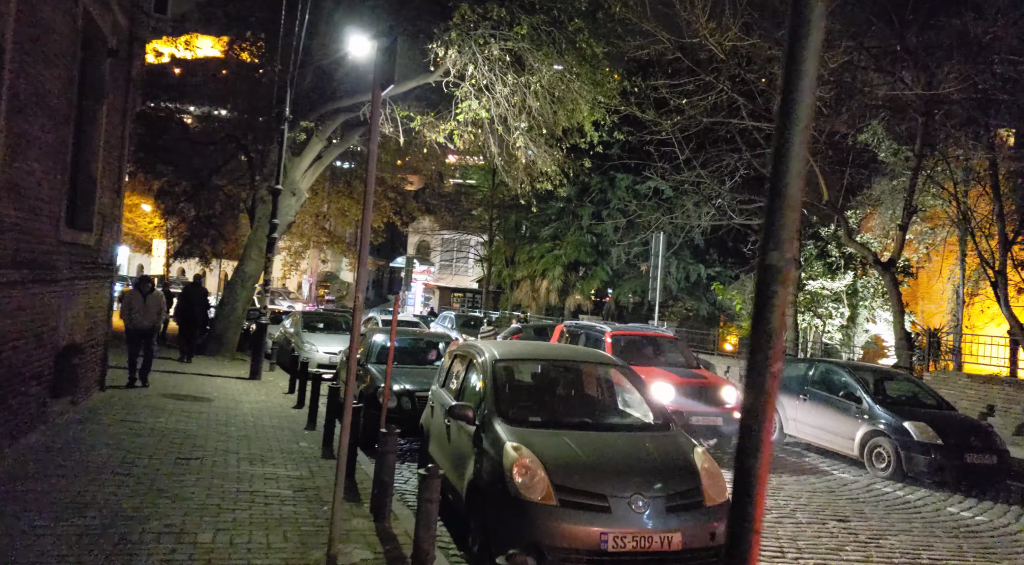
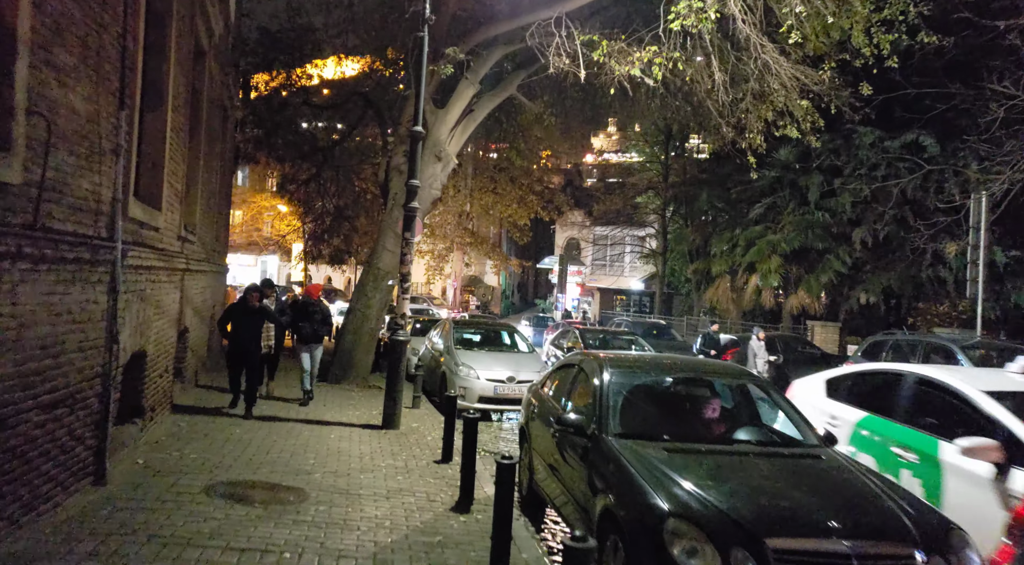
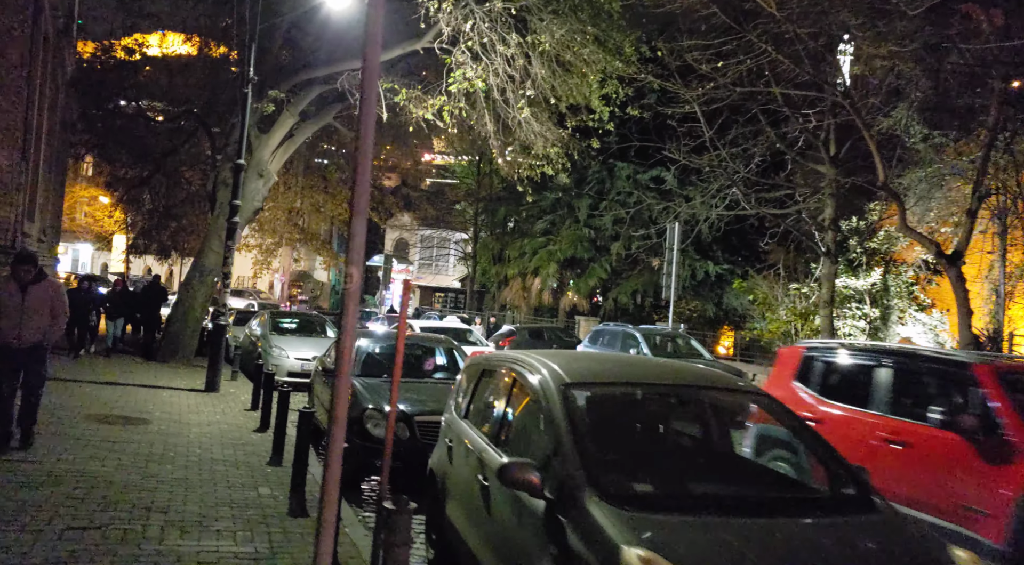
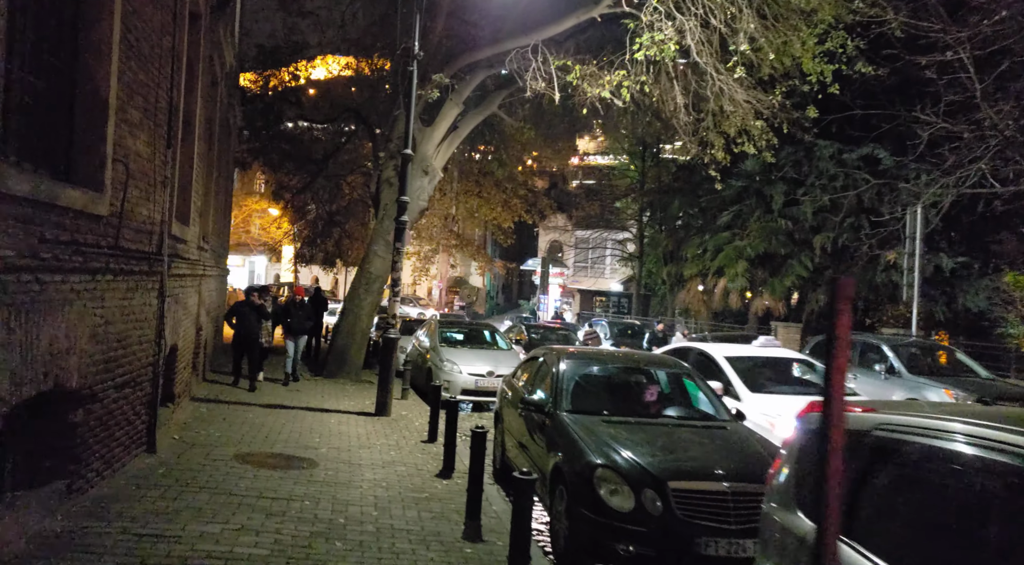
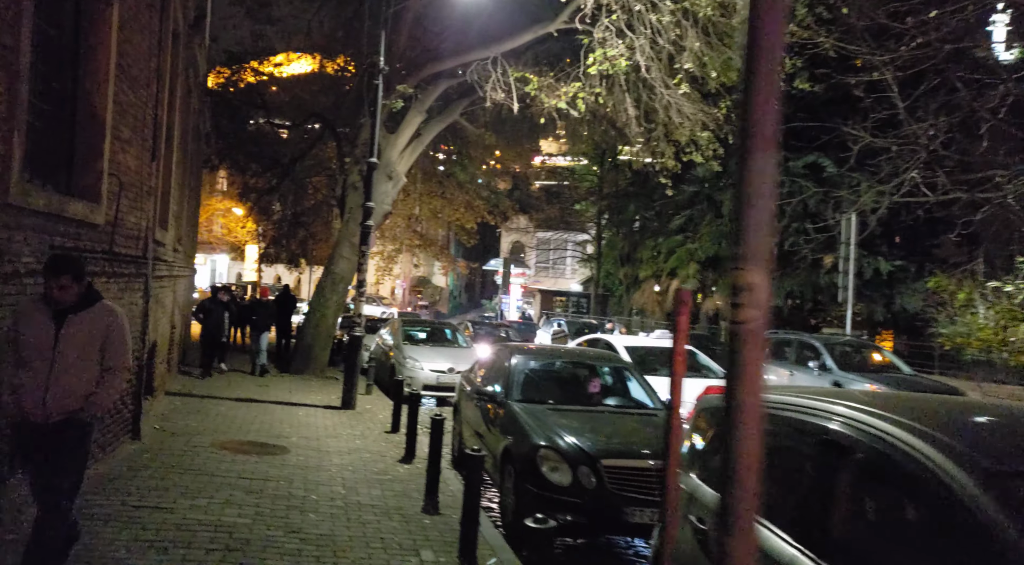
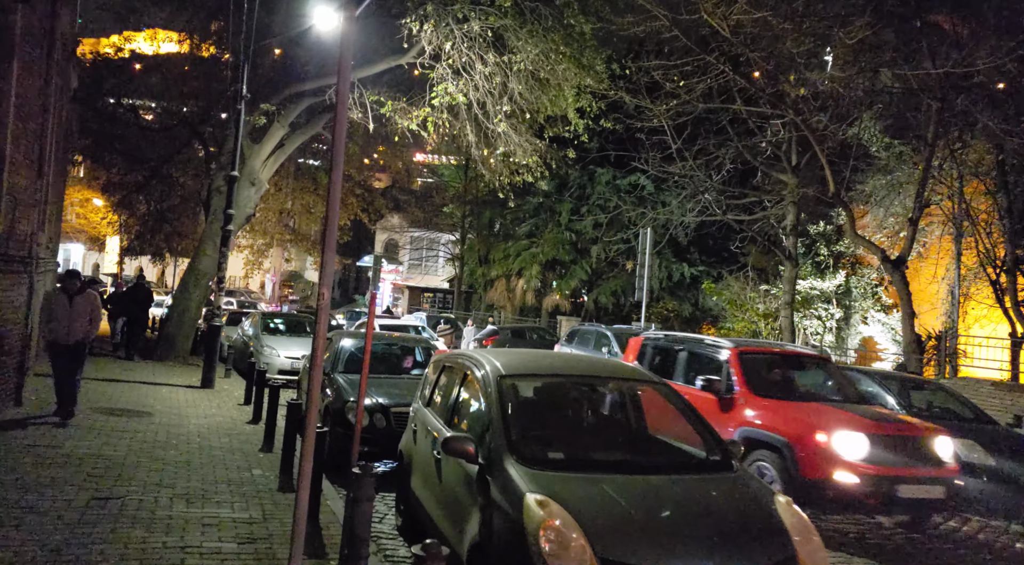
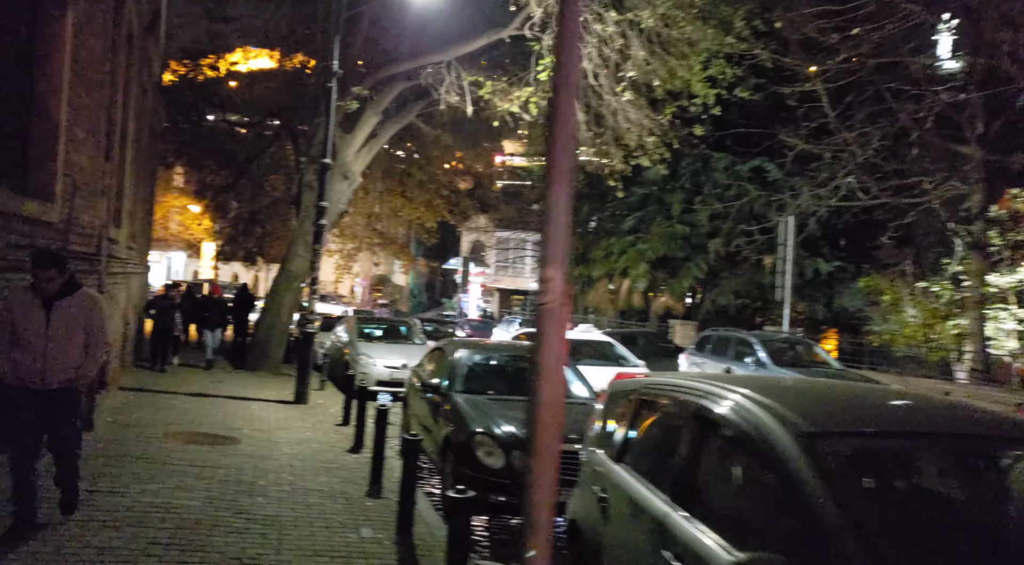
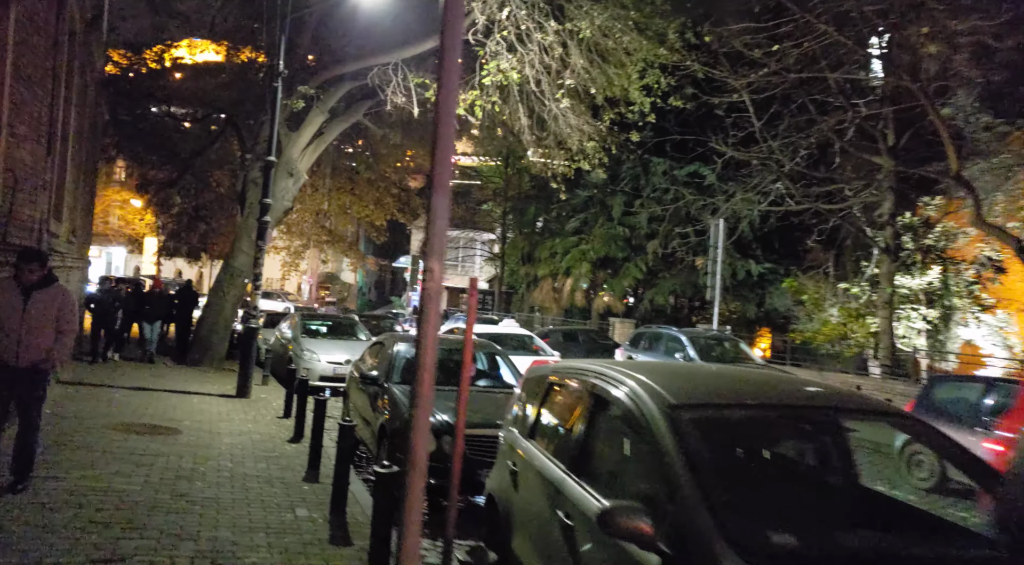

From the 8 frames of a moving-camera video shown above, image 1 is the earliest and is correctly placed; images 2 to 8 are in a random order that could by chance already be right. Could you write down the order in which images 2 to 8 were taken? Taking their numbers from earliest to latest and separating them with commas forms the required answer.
6, 3, 8, 7, 5, 4, 2
